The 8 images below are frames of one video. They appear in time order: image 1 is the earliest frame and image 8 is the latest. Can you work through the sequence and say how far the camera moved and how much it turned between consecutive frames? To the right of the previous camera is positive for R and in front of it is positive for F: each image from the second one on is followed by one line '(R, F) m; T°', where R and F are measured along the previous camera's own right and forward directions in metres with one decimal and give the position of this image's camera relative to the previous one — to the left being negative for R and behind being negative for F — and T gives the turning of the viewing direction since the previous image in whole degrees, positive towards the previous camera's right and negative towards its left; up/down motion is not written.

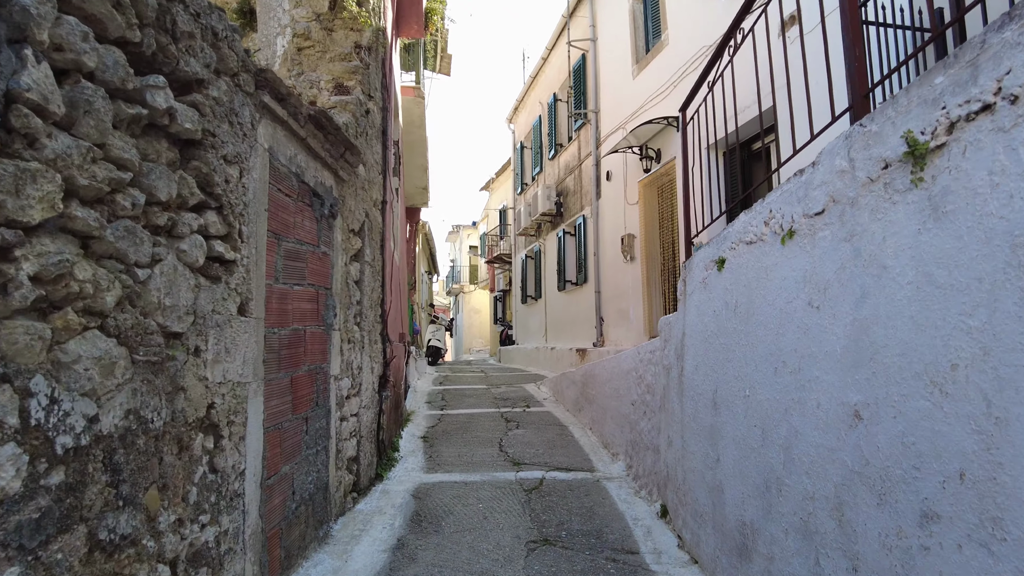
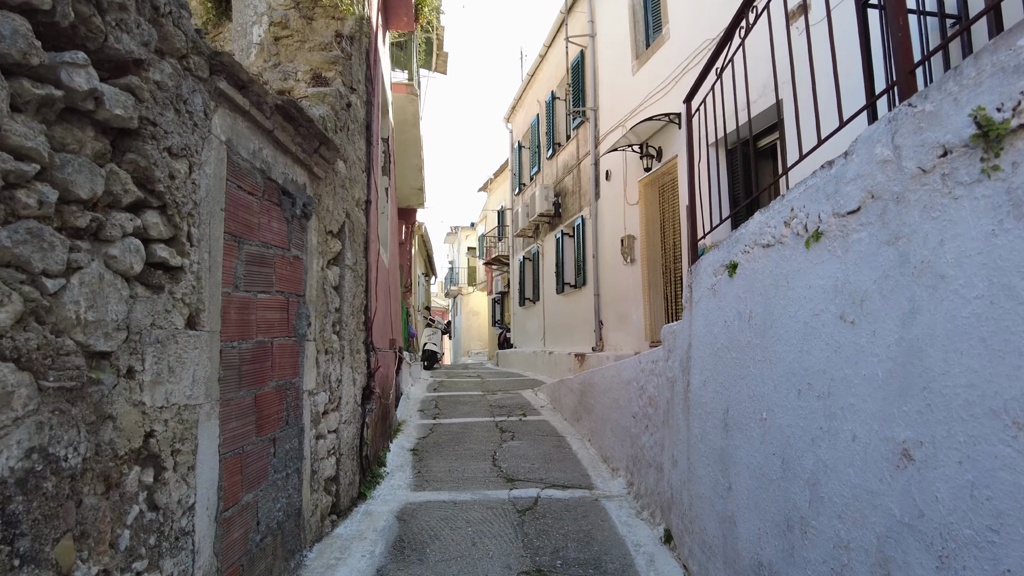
(0.0, +0.3) m; 0°
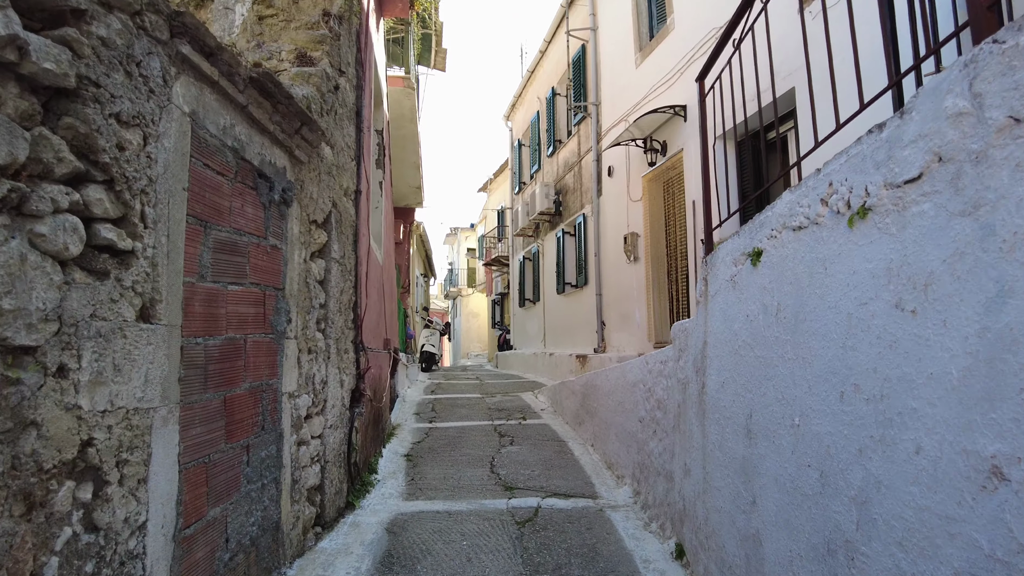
(0.0, +0.2) m; 0°
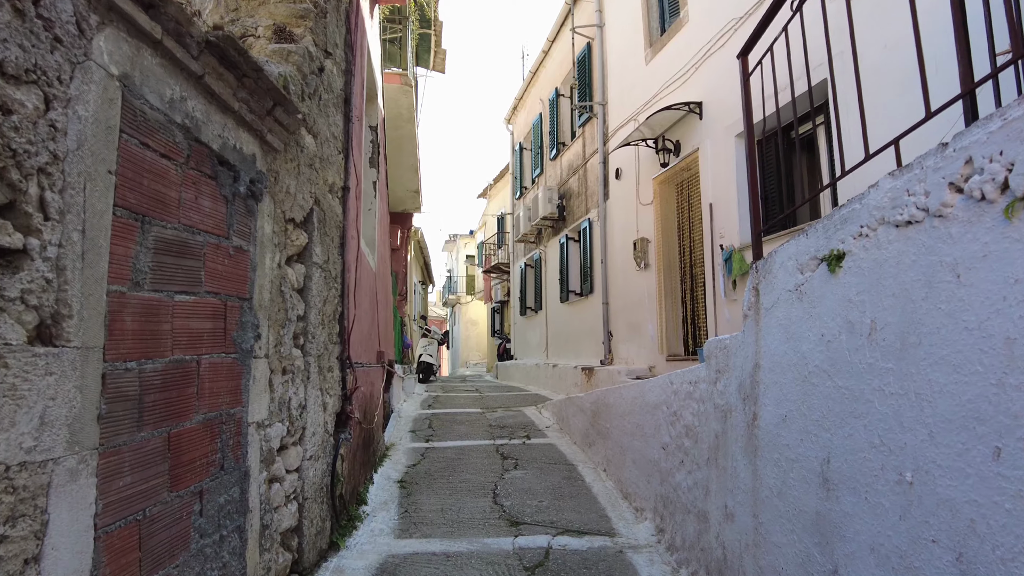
(0.0, +0.4) m; 0°
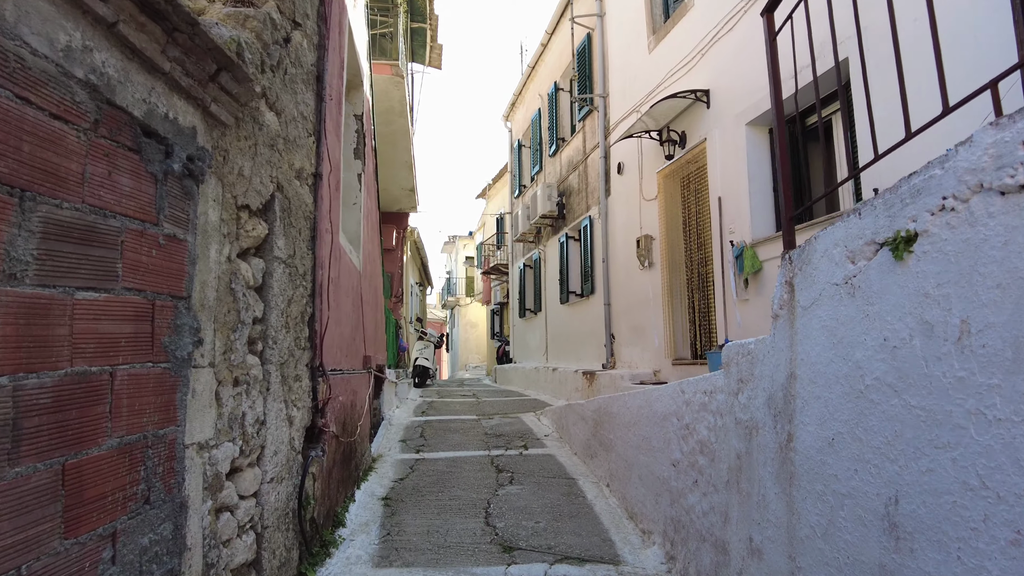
(0.0, +0.3) m; 0°
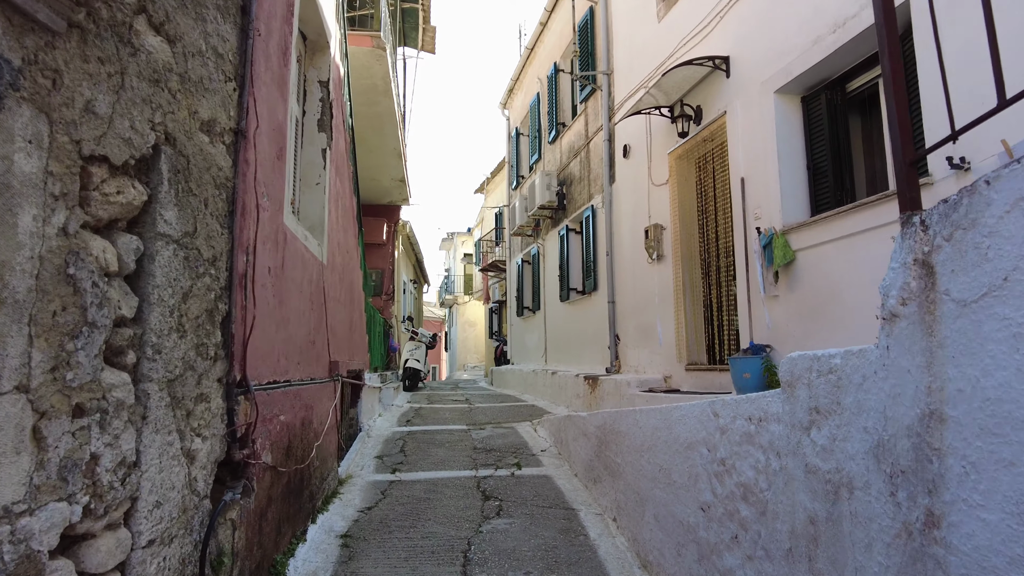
(+0.1, +0.7) m; 0°
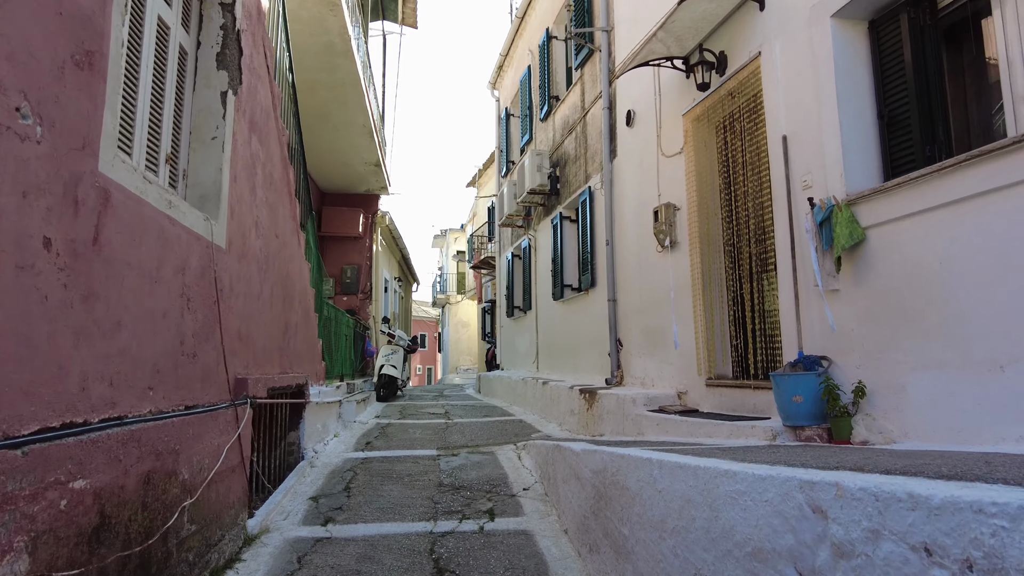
(+0.2, +1.1) m; 0°
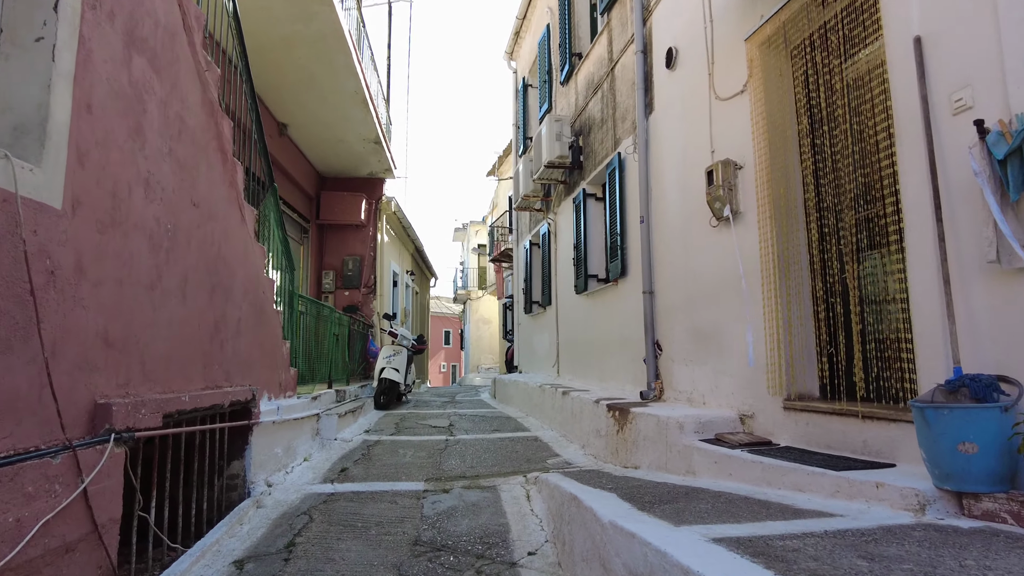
(+0.1, +1.2) m; -3°
